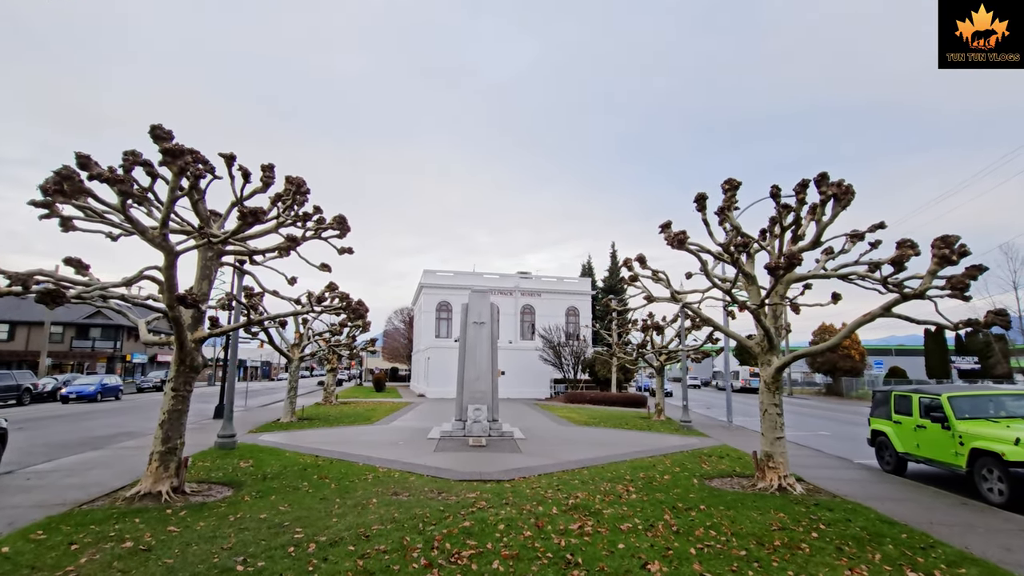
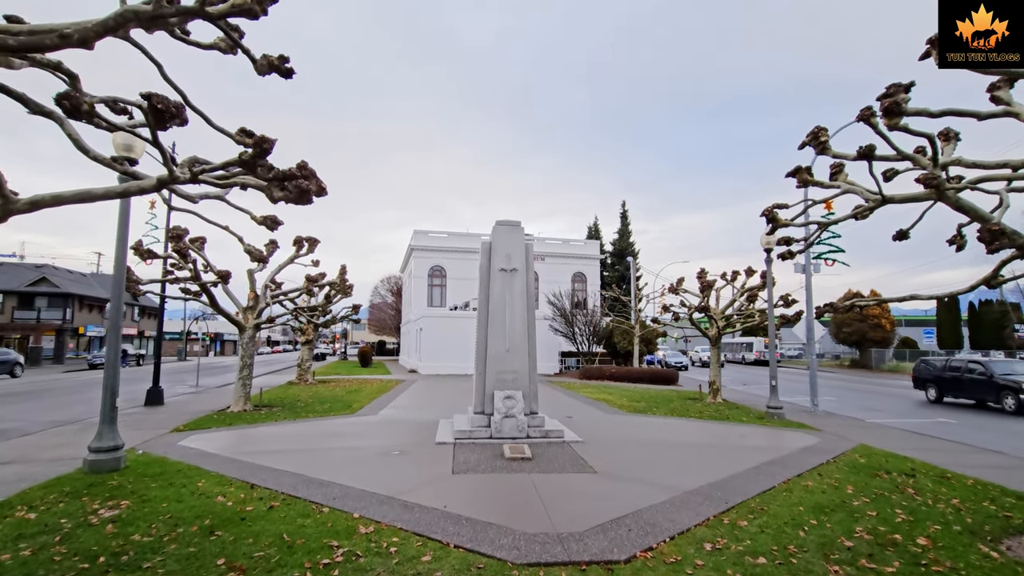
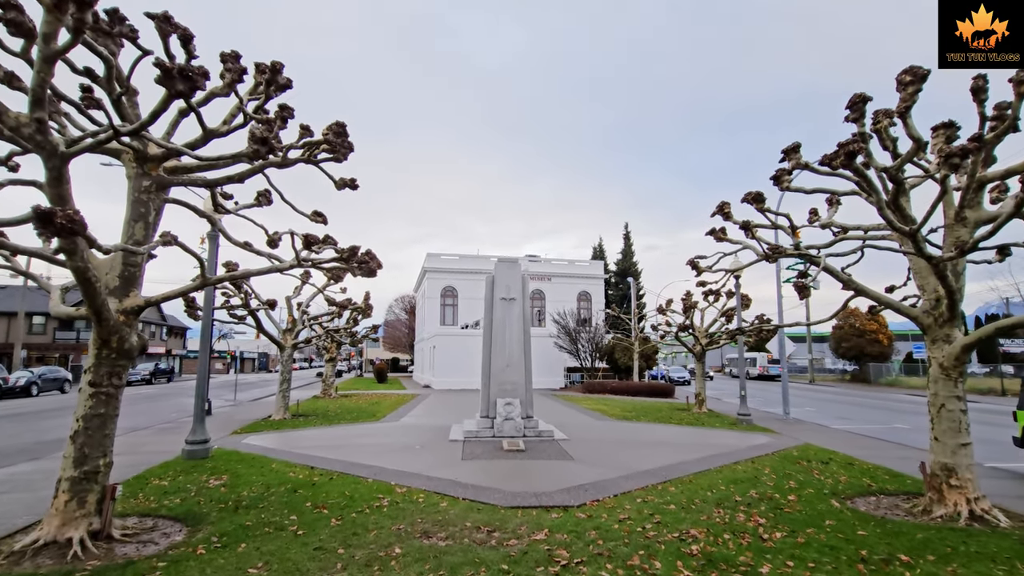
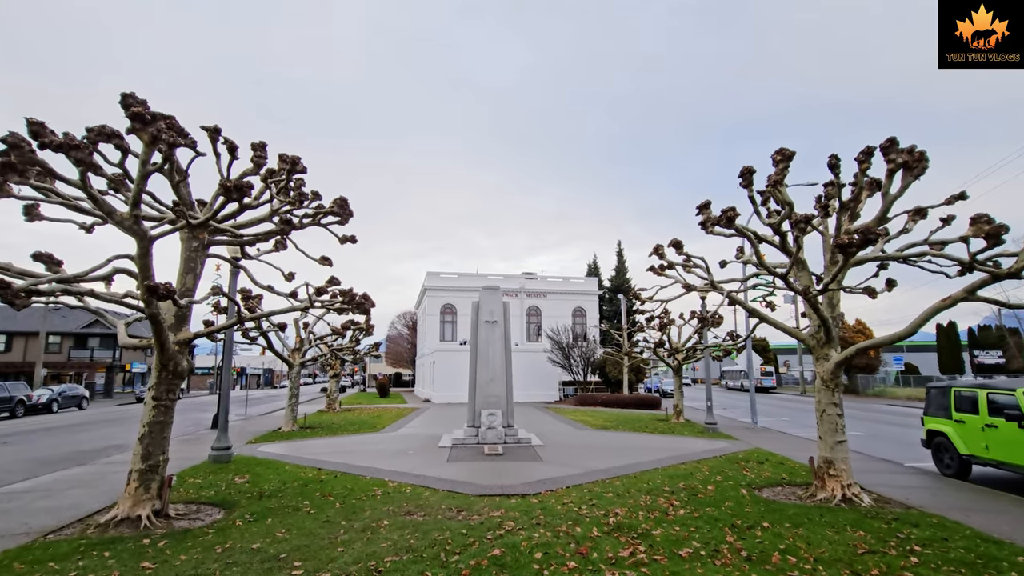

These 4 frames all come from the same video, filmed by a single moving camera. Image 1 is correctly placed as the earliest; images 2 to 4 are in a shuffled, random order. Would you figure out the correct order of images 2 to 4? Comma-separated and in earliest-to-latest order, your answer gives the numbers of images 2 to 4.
4, 3, 2
